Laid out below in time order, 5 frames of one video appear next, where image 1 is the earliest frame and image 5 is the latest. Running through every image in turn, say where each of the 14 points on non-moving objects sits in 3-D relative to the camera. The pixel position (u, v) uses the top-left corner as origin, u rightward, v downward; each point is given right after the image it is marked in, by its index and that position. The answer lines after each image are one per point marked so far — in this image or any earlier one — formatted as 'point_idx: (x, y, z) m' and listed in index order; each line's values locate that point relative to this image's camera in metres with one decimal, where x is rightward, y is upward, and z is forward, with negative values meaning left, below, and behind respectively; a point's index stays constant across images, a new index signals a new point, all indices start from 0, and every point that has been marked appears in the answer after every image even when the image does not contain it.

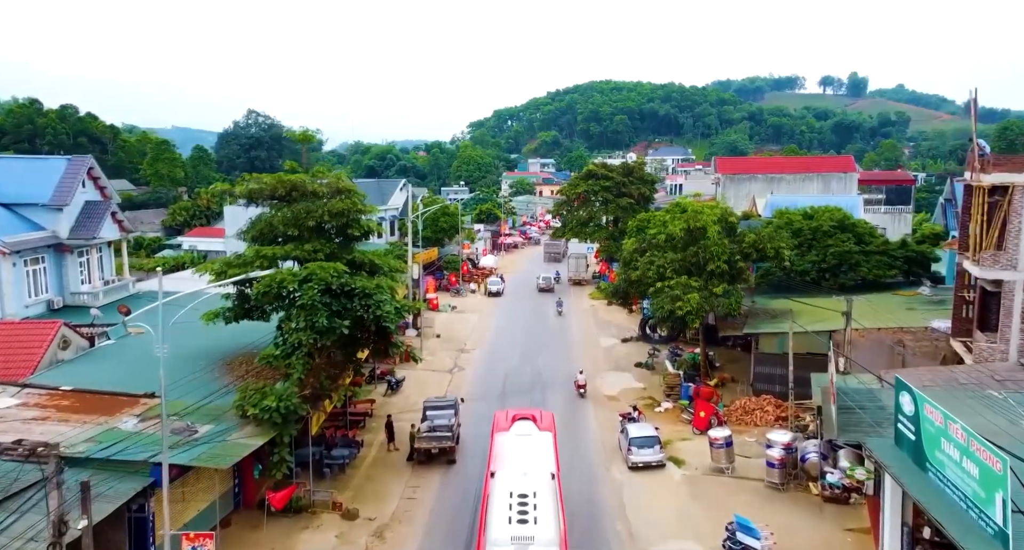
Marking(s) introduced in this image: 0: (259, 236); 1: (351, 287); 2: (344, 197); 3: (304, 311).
0: (-6.9, +1.1, +19.1) m
1: (-3.9, -0.3, +17.3) m
2: (-4.7, +2.2, +20.0) m
3: (-4.9, -0.9, +16.3) m
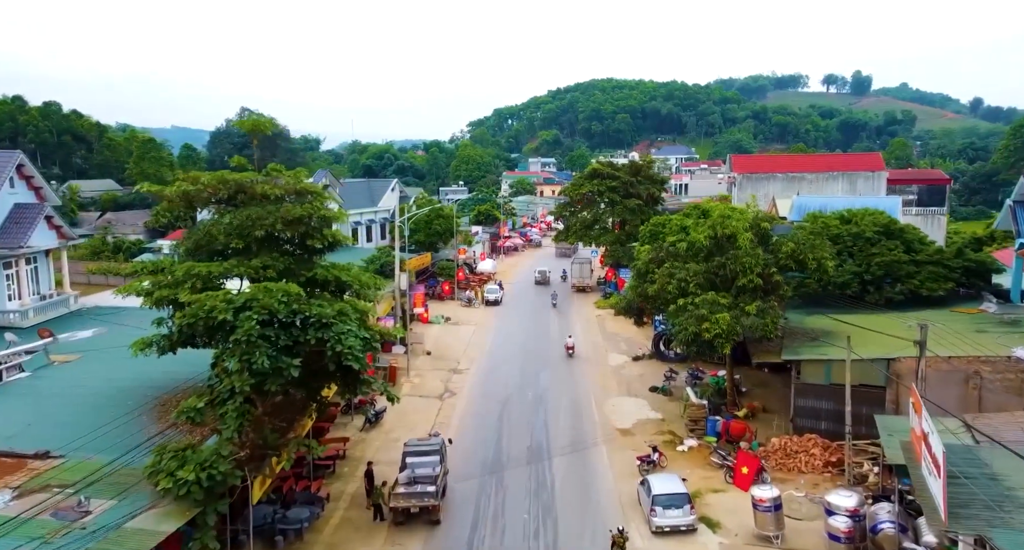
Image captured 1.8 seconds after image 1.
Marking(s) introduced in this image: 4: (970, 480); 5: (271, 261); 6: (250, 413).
0: (-6.9, +0.6, +15.4) m
1: (-4.0, -0.8, +13.6) m
2: (-4.8, +1.7, +16.3) m
3: (-4.9, -1.3, +12.7) m
4: (+7.5, -3.4, +11.5) m
5: (-5.2, +0.3, +15.3) m
6: (-4.8, -2.5, +12.9) m
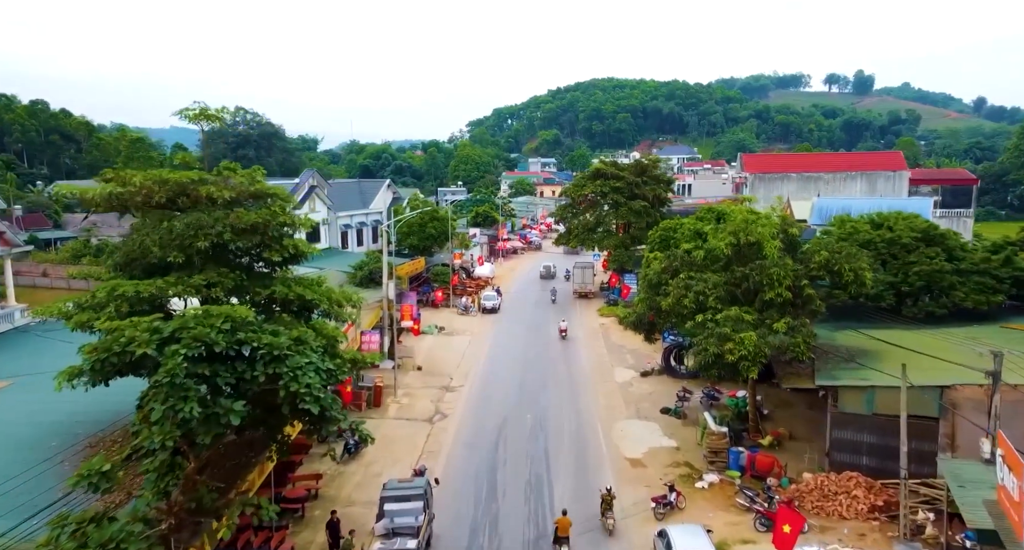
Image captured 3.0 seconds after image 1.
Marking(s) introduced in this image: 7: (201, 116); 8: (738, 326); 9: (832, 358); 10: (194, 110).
0: (-7.0, +0.2, +12.9) m
1: (-4.1, -1.1, +11.1) m
2: (-4.9, +1.4, +13.8) m
3: (-5.0, -1.7, +10.2) m
4: (+7.4, -3.7, +9.0) m
5: (-5.3, 0.0, +12.7) m
6: (-4.9, -2.9, +10.4) m
7: (-6.2, +3.2, +14.0) m
8: (+6.0, -1.4, +18.7) m
9: (+8.7, -2.3, +19.1) m
10: (-6.3, +3.3, +14.1) m
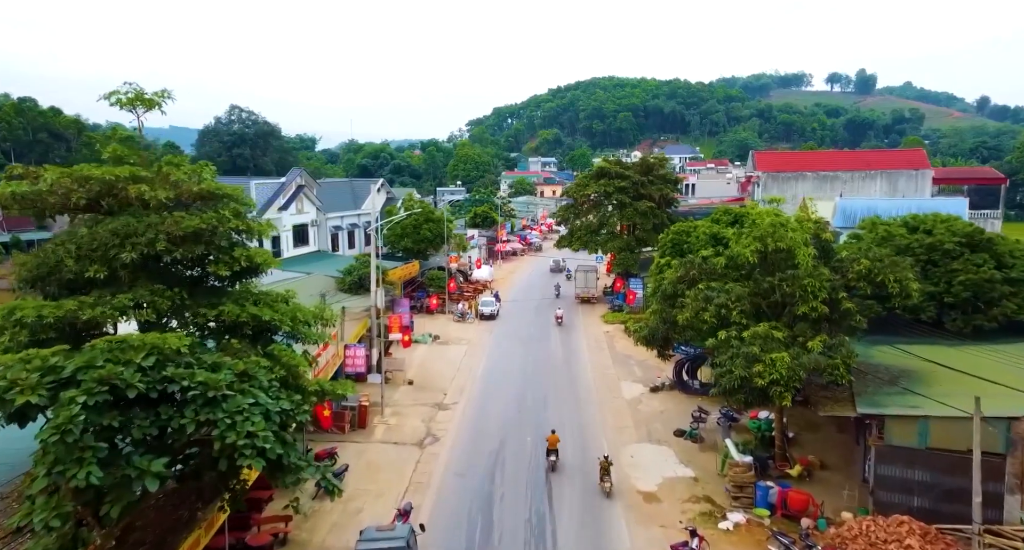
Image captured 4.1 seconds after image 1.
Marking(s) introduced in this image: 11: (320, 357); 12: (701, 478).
0: (-7.1, 0.0, +10.6) m
1: (-4.1, -1.4, +8.8) m
2: (-4.9, +1.1, +11.5) m
3: (-5.1, -1.9, +7.9) m
4: (+7.3, -4.0, +6.7) m
5: (-5.4, -0.3, +10.4) m
6: (-4.9, -3.1, +8.1) m
7: (-6.2, +2.9, +11.7) m
8: (+5.9, -1.6, +16.4) m
9: (+8.6, -2.5, +16.9) m
10: (-6.4, +3.0, +11.8) m
11: (-4.6, -2.1, +16.8) m
12: (+5.1, -5.5, +19.1) m
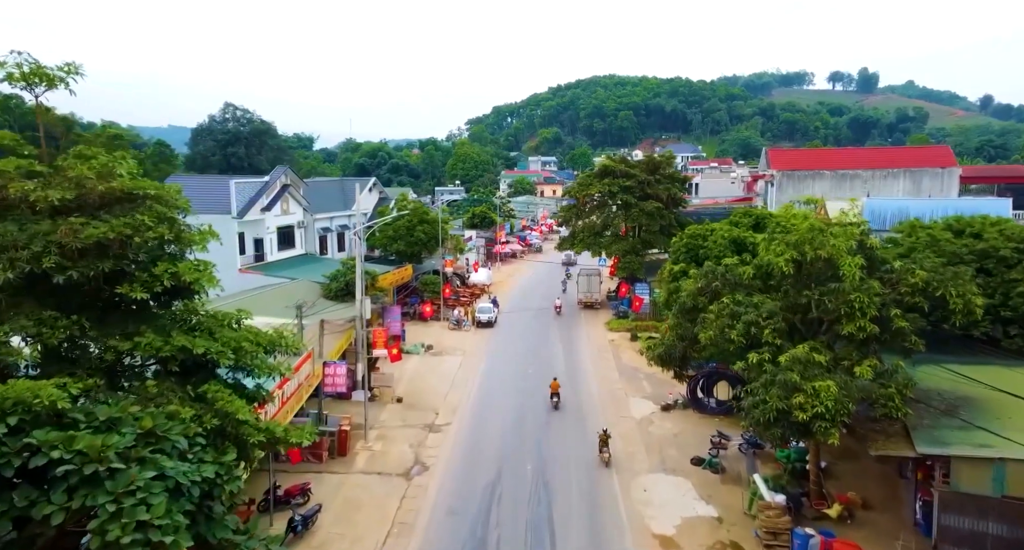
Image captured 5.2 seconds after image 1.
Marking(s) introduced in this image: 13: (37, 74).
0: (-7.1, -0.3, +8.2) m
1: (-4.2, -1.7, +6.4) m
2: (-5.0, +0.8, +9.1) m
3: (-5.1, -2.2, +5.5) m
4: (+7.3, -4.3, +4.3) m
5: (-5.4, -0.6, +8.0) m
6: (-5.0, -3.4, +5.7) m
7: (-6.3, +2.6, +9.3) m
8: (+5.9, -1.9, +14.0) m
9: (+8.6, -2.8, +14.4) m
10: (-6.4, +2.8, +9.4) m
11: (-4.7, -2.3, +14.4) m
12: (+5.0, -5.8, +16.7) m
13: (-6.3, +2.7, +9.4) m
